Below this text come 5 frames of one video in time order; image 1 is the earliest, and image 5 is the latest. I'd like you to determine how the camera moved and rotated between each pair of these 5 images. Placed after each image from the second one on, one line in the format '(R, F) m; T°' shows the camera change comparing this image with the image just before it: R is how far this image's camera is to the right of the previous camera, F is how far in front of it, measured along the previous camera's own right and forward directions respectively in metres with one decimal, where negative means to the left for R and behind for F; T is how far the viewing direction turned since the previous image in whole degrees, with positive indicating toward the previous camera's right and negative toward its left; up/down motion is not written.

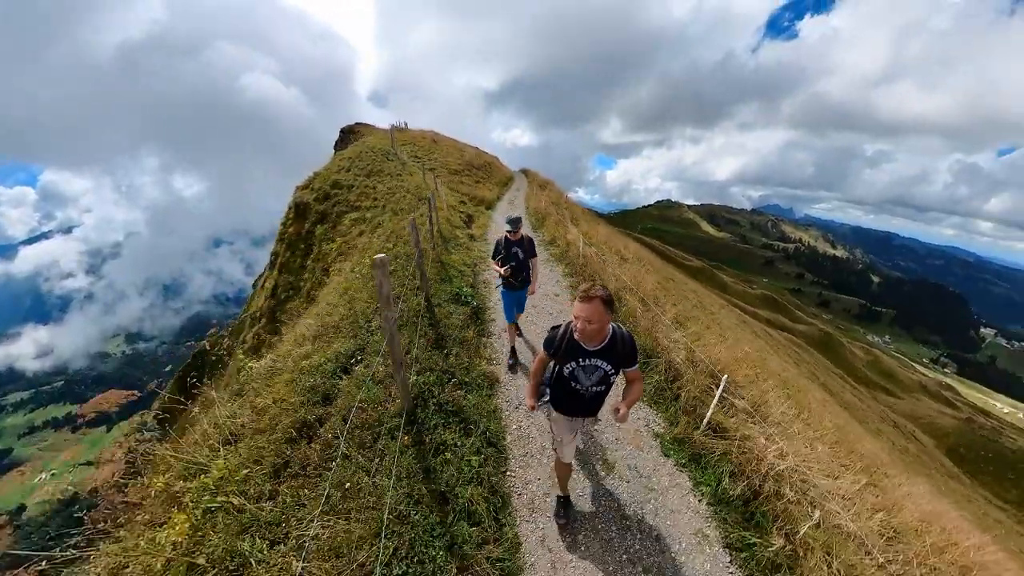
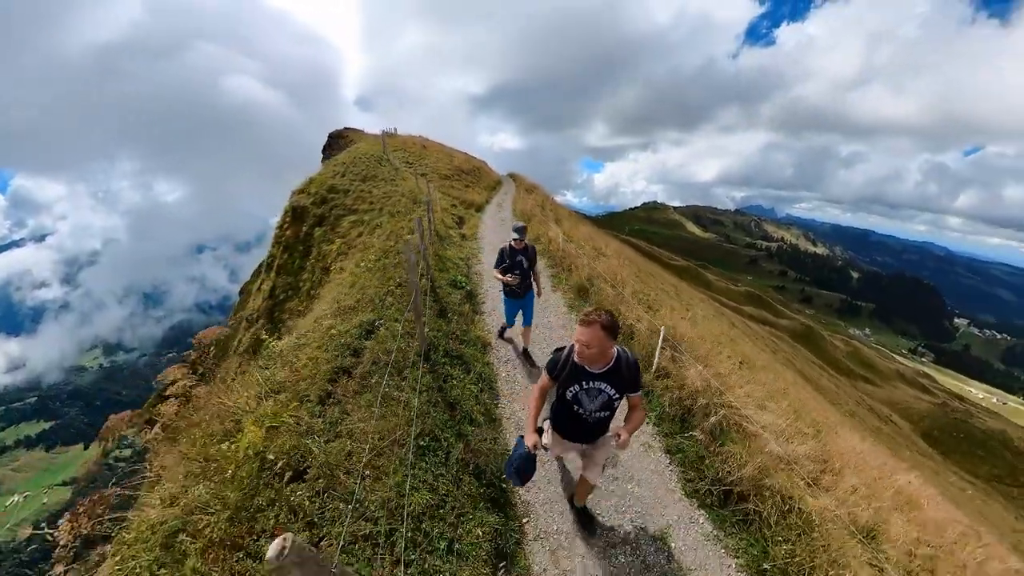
(0.0, -1.2) m; +2°
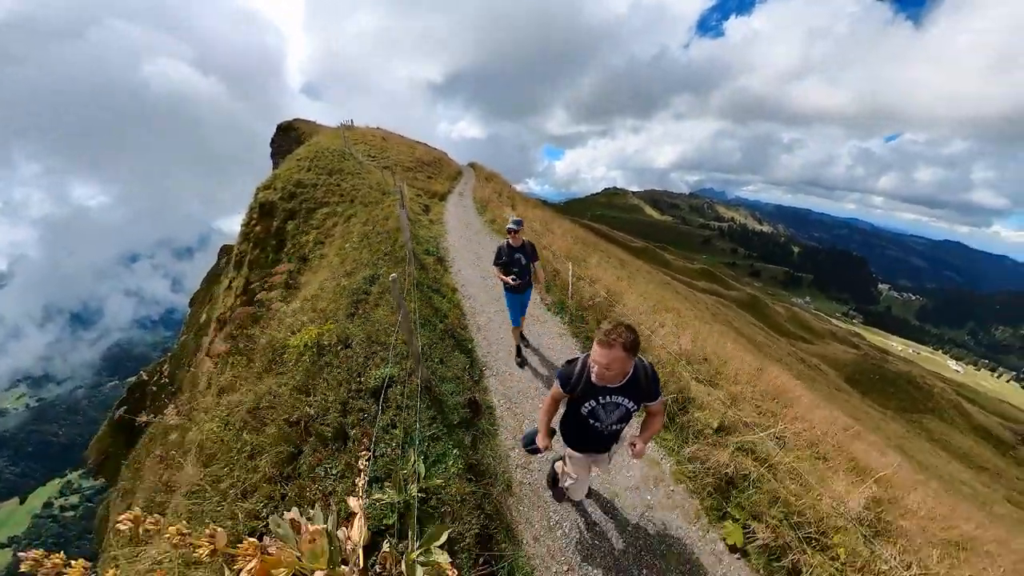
(+0.2, -2.6) m; +5°
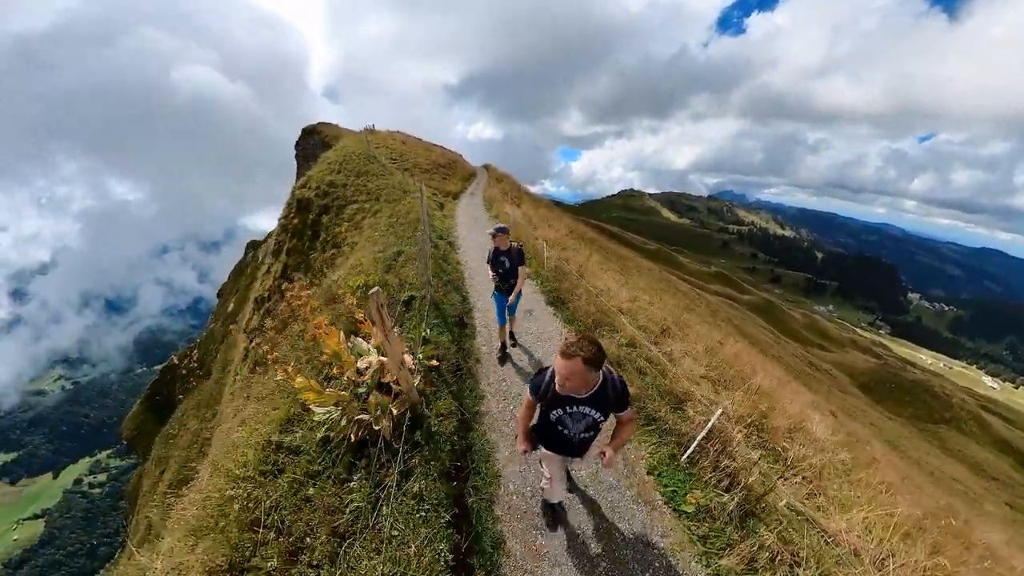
(+0.8, -2.7) m; -2°
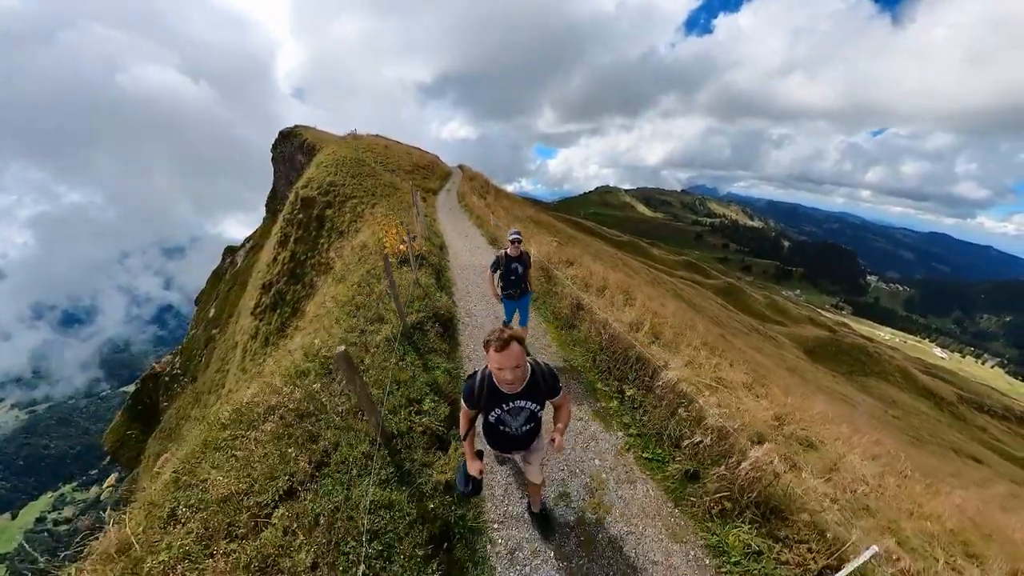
(+1.1, -6.6) m; +3°
